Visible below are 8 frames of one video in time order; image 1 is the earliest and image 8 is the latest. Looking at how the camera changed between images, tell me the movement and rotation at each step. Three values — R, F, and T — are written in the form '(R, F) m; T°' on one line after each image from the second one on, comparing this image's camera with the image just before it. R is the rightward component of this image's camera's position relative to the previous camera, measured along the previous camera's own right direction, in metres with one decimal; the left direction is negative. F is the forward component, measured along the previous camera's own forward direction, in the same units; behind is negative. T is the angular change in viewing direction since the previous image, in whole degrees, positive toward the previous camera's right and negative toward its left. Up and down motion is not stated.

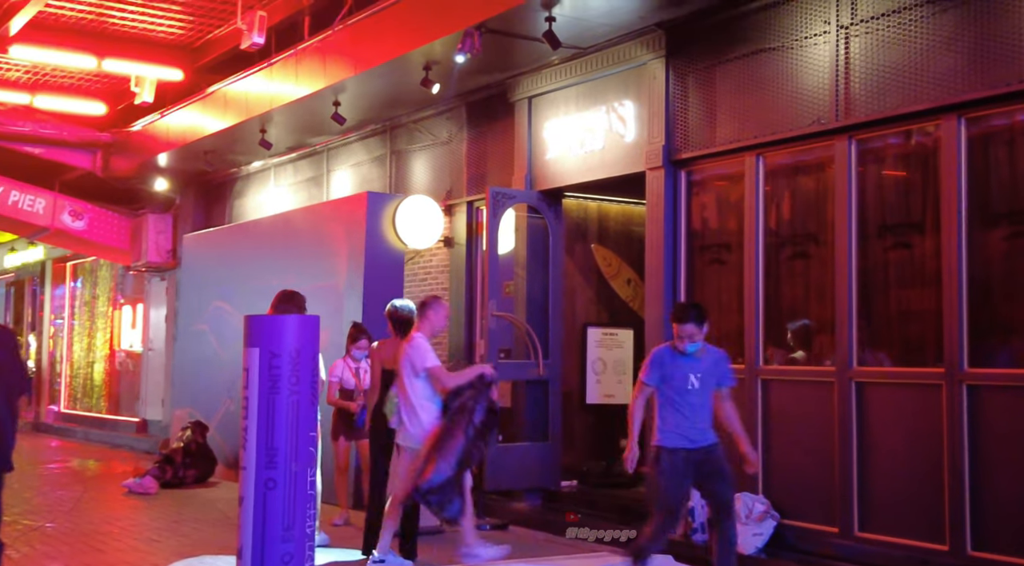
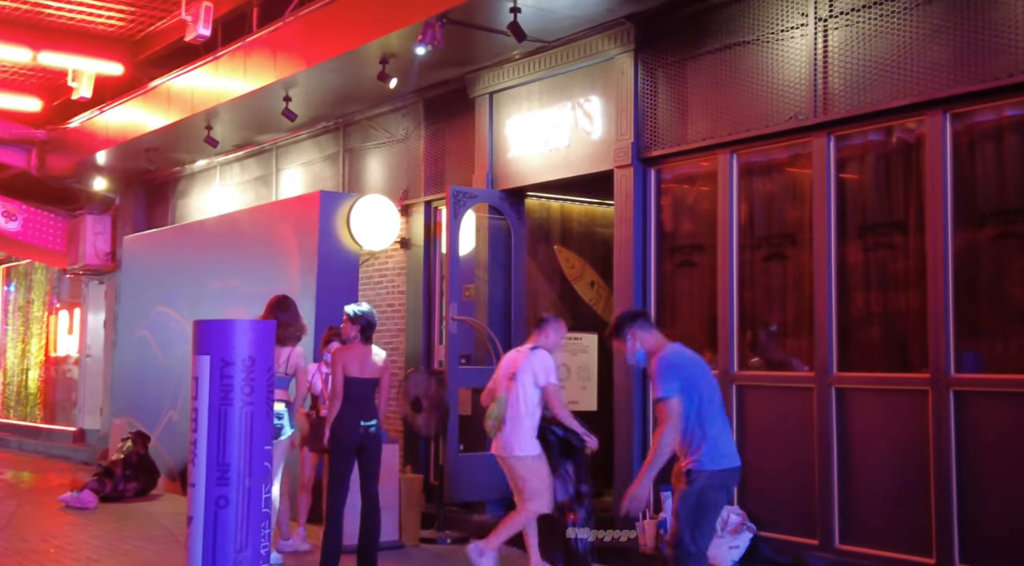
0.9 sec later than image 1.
(-0.2, +0.4) m; +3°
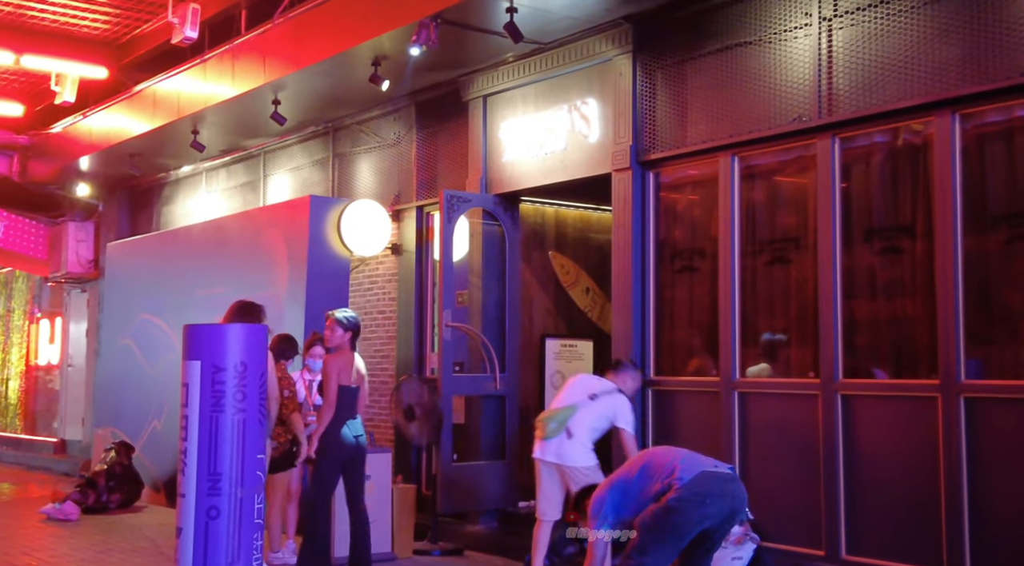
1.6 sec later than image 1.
(-0.1, +0.2) m; +1°
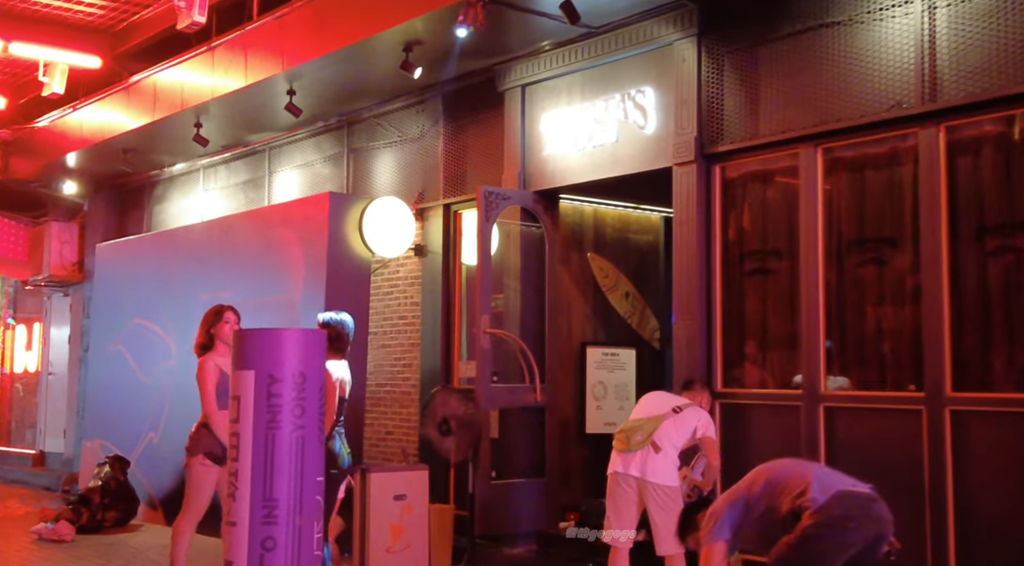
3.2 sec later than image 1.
(-0.6, +0.7) m; +2°
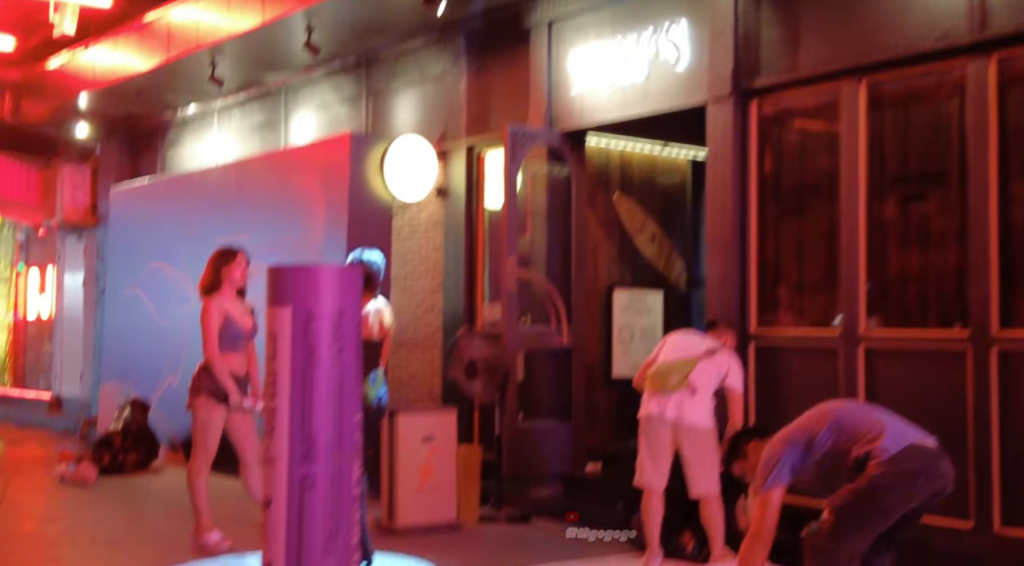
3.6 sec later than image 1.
(-0.2, +0.1) m; 0°
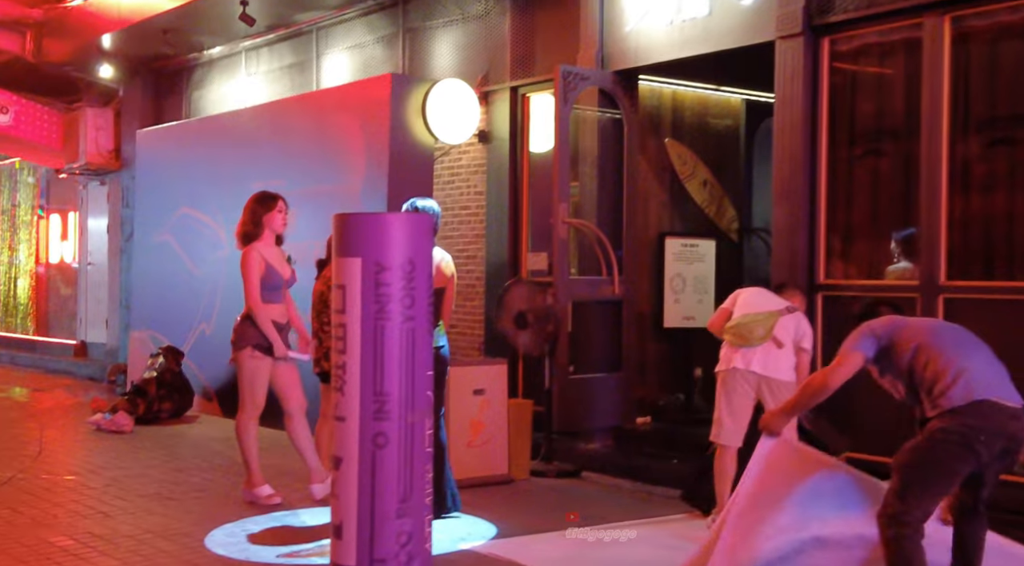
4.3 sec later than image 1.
(-0.3, +0.3) m; 0°
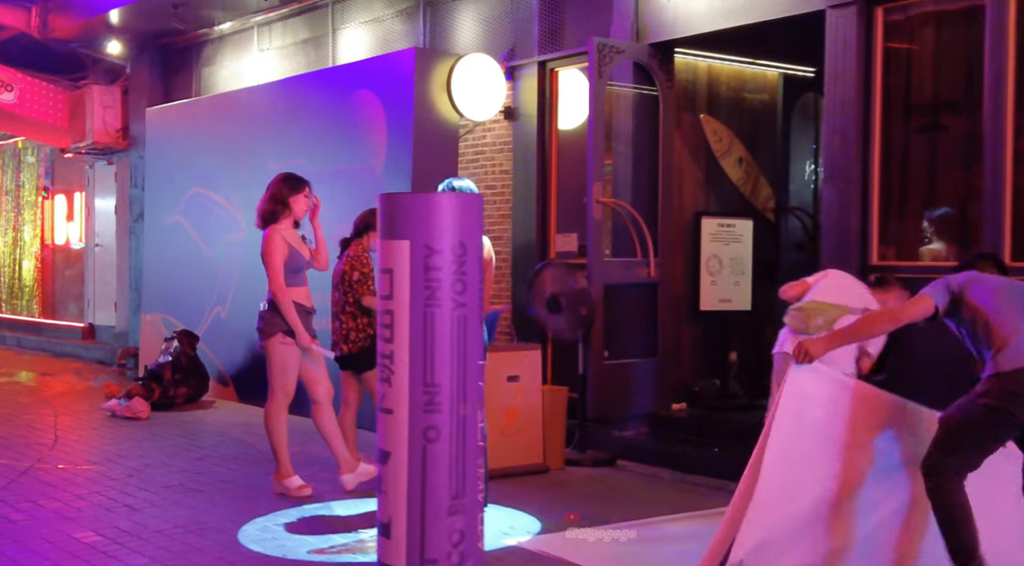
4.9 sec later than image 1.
(-0.2, +0.3) m; 0°
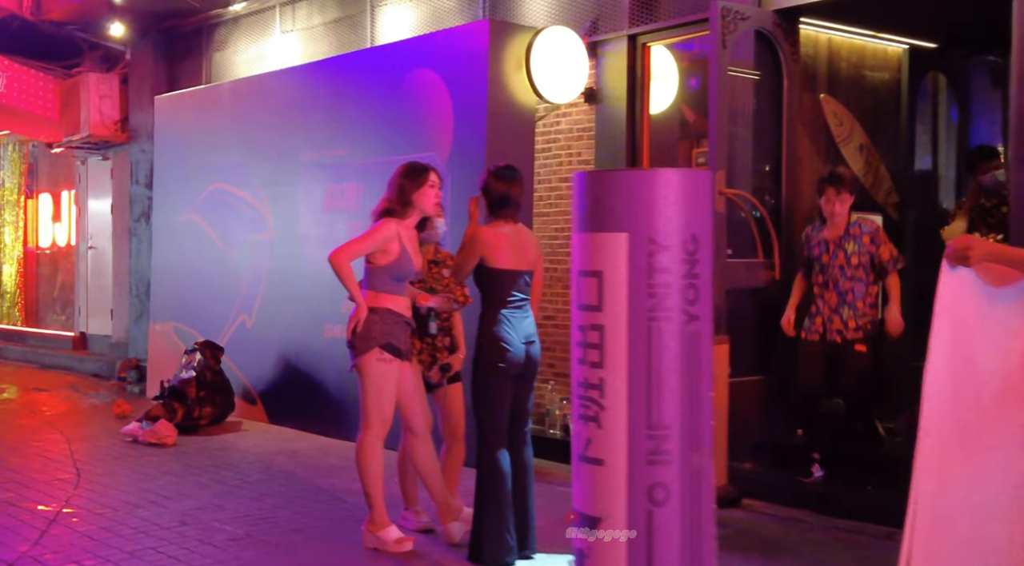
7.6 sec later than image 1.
(-0.9, +1.2) m; +2°
